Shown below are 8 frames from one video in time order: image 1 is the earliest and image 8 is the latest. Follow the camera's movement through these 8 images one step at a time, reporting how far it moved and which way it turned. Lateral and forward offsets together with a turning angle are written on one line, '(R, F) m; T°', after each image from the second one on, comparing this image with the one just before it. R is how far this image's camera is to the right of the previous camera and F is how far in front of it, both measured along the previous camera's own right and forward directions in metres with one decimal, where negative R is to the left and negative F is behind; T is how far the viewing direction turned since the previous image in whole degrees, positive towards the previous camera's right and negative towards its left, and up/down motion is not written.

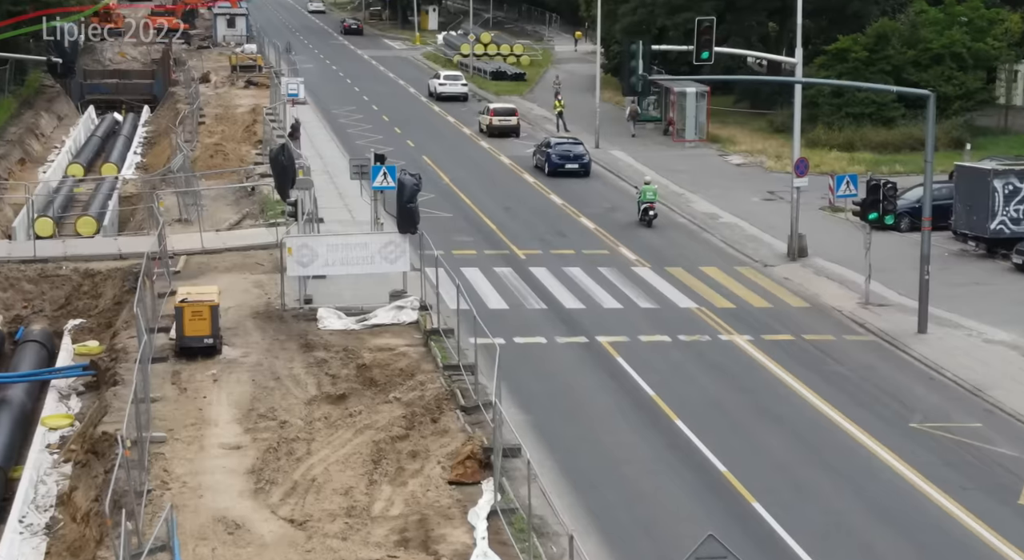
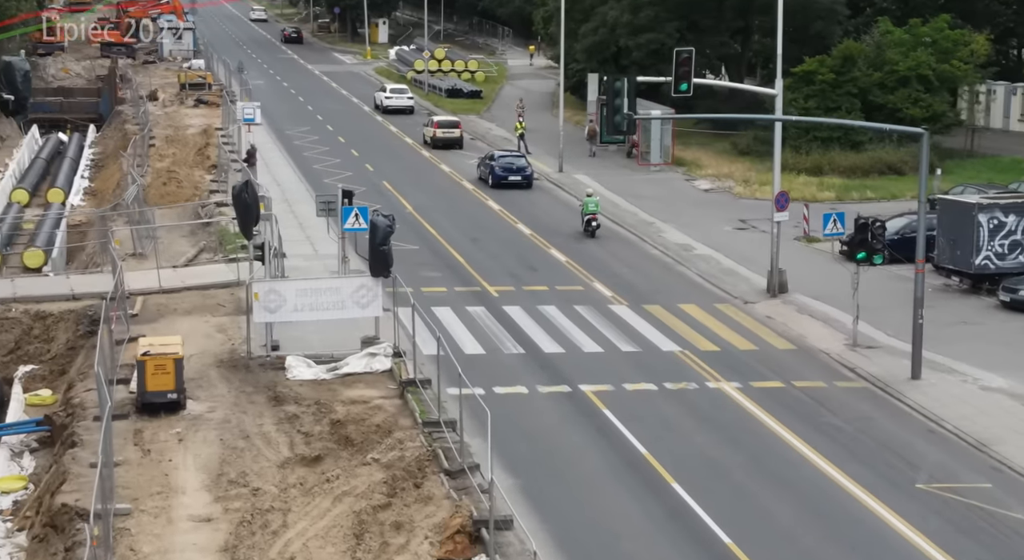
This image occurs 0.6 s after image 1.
(-0.6, +1.4) m; +2°
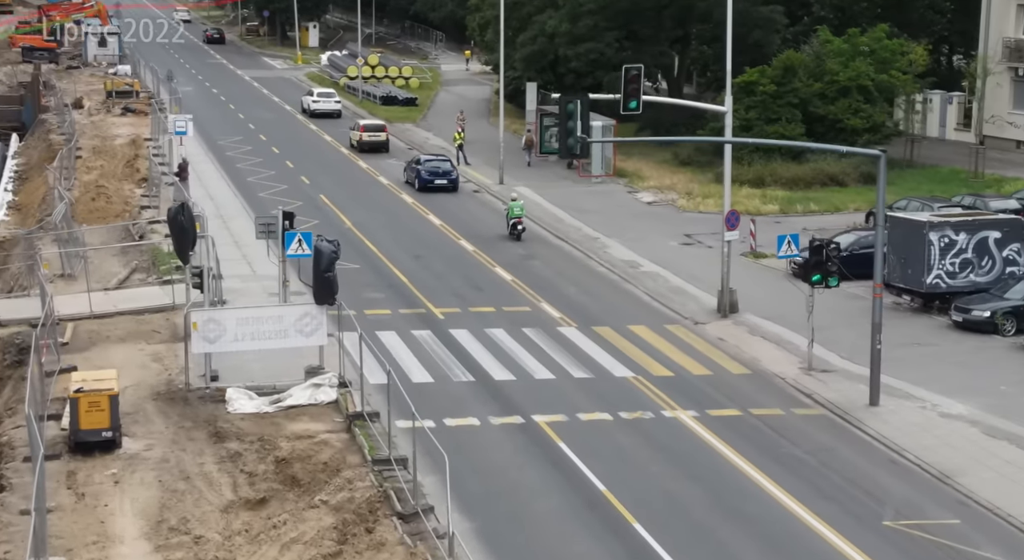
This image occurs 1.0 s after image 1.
(-0.4, +1.0) m; +3°
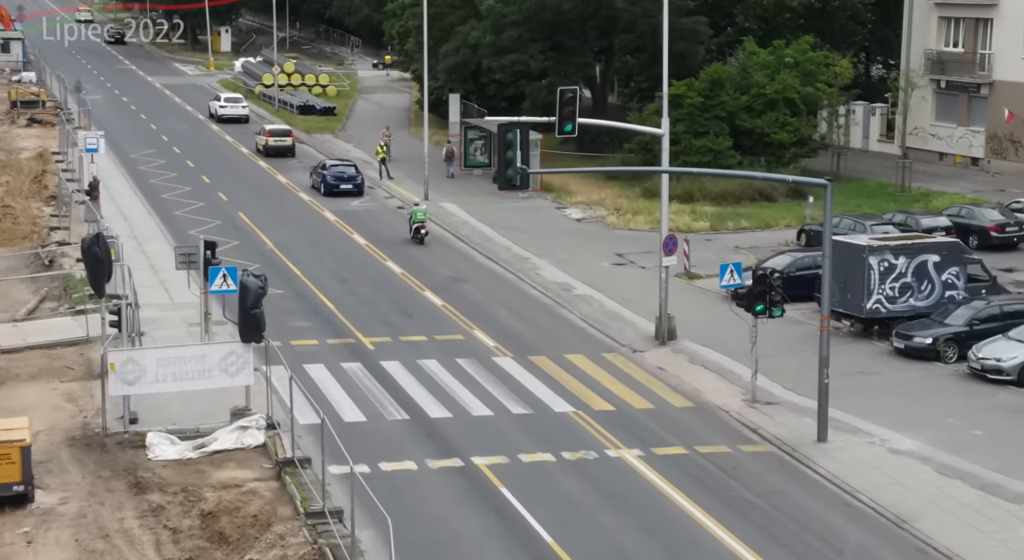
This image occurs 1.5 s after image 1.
(-0.4, +1.3) m; +3°
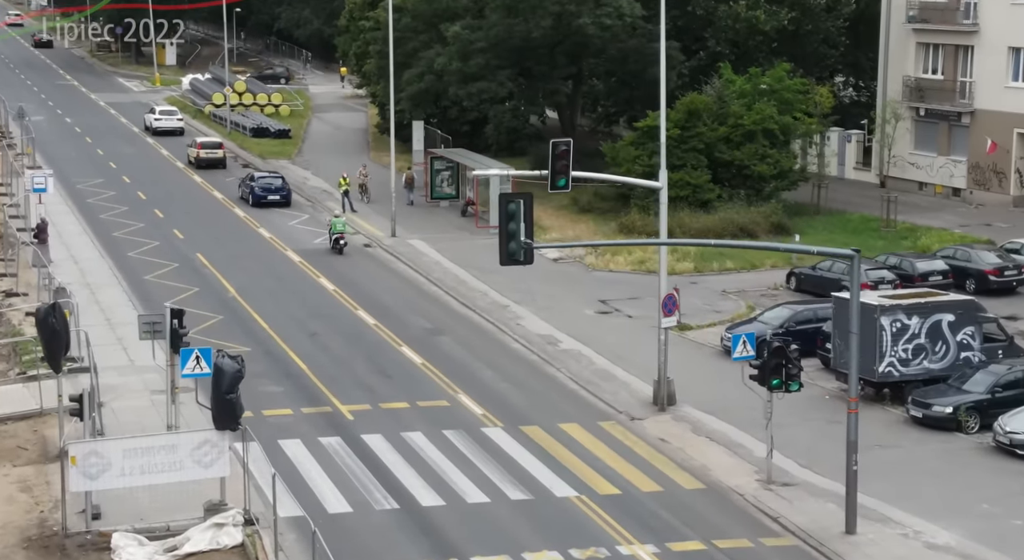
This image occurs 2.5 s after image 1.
(-0.8, +2.3) m; +2°
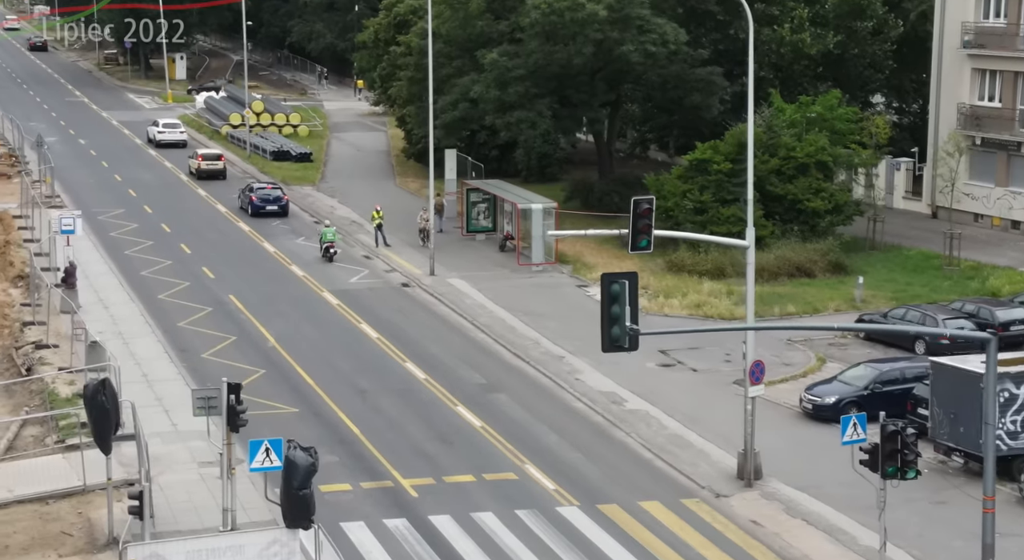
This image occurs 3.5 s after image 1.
(-1.3, +2.2) m; 0°
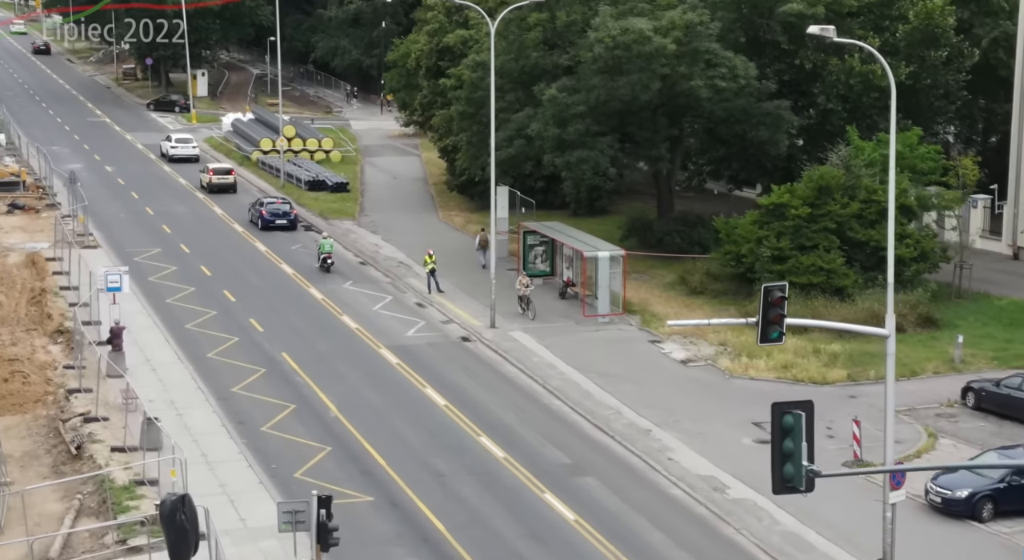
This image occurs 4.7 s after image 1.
(-1.7, +2.9) m; 0°
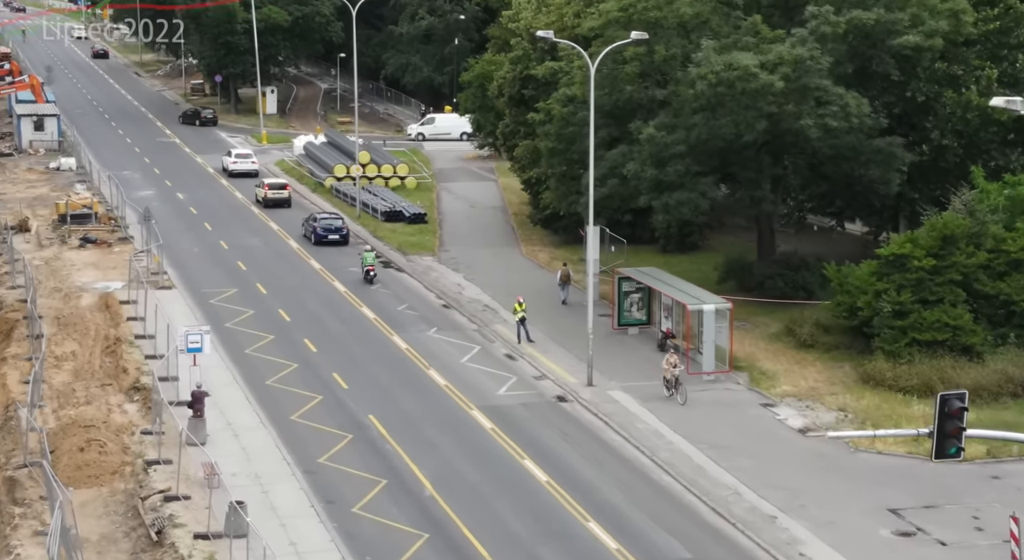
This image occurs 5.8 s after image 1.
(-1.1, +2.9) m; -2°
